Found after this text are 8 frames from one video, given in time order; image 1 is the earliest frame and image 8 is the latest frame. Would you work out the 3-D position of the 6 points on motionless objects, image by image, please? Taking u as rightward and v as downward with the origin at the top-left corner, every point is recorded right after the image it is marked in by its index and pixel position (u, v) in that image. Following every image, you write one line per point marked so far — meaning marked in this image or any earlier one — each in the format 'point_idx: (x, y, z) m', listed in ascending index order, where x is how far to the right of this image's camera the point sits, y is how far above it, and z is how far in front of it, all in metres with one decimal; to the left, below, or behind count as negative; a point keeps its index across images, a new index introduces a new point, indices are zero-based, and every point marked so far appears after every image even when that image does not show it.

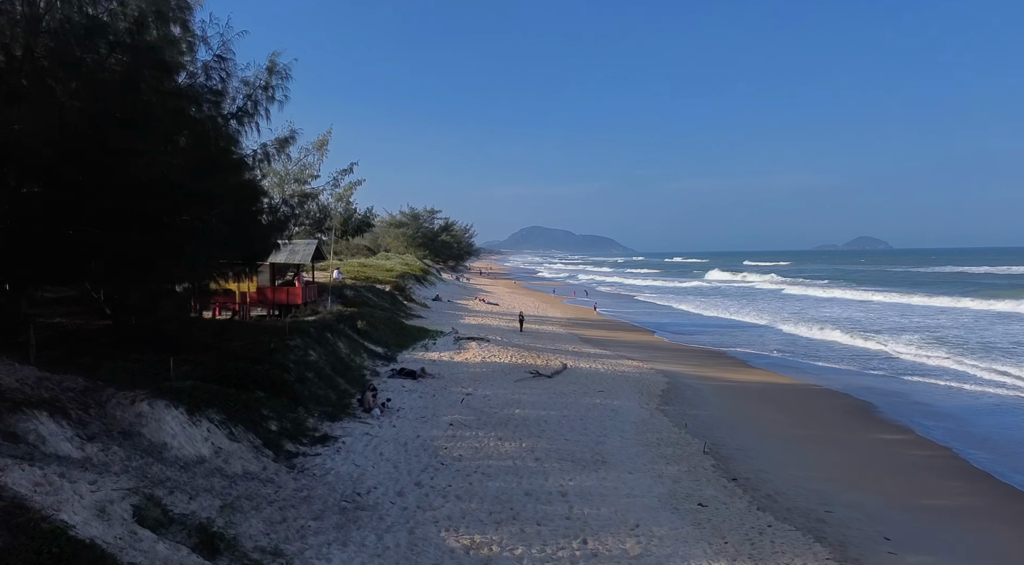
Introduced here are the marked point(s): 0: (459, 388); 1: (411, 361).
0: (-1.1, -2.2, +13.7) m
1: (-2.4, -1.9, +15.9) m
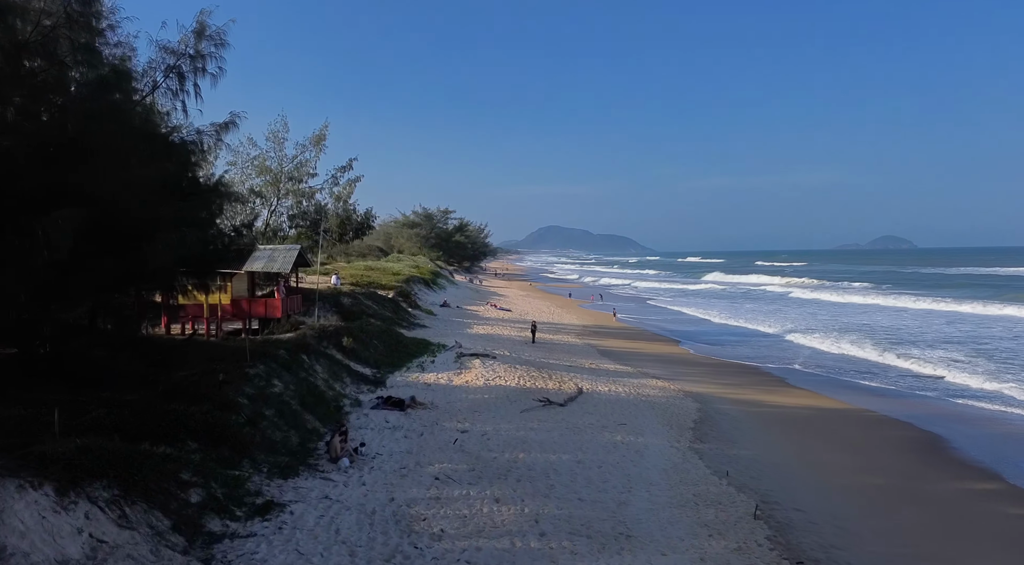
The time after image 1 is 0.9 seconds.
0: (-1.0, -2.5, +11.5) m
1: (-2.3, -2.2, +13.7) m
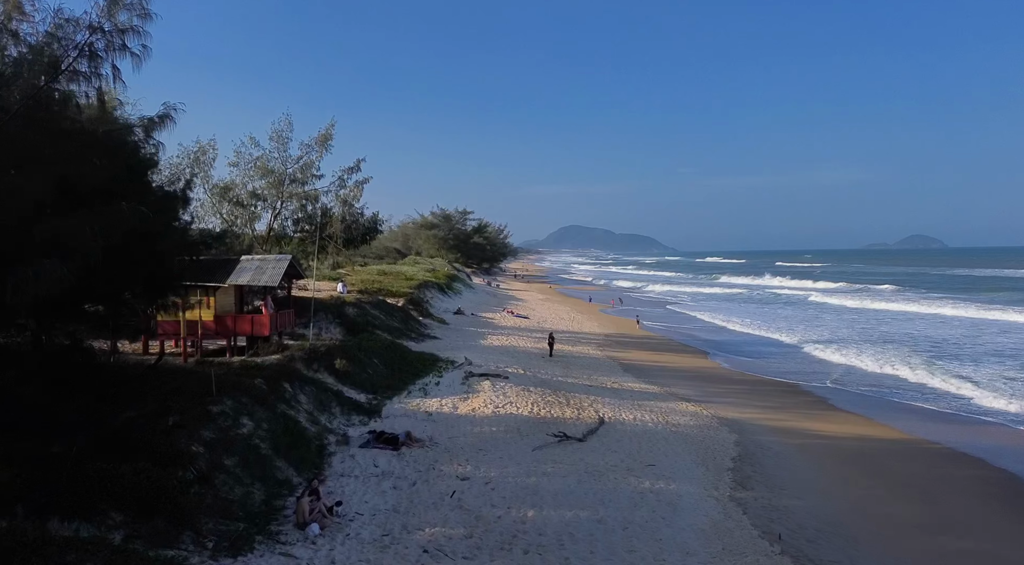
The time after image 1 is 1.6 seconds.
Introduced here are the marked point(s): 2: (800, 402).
0: (-0.9, -2.8, +9.9) m
1: (-2.1, -2.5, +12.2) m
2: (+8.0, -3.3, +18.2) m
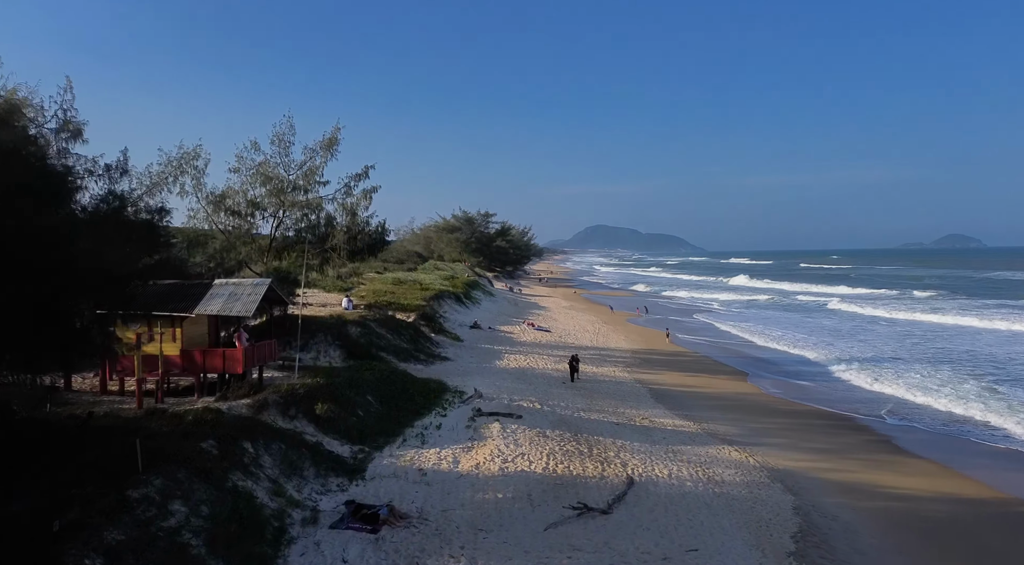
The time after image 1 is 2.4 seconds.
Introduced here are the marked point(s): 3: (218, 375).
0: (-0.8, -3.3, +7.8) m
1: (-1.9, -3.0, +10.1) m
2: (+8.4, -3.8, +15.8) m
3: (-5.5, -1.7, +12.2) m
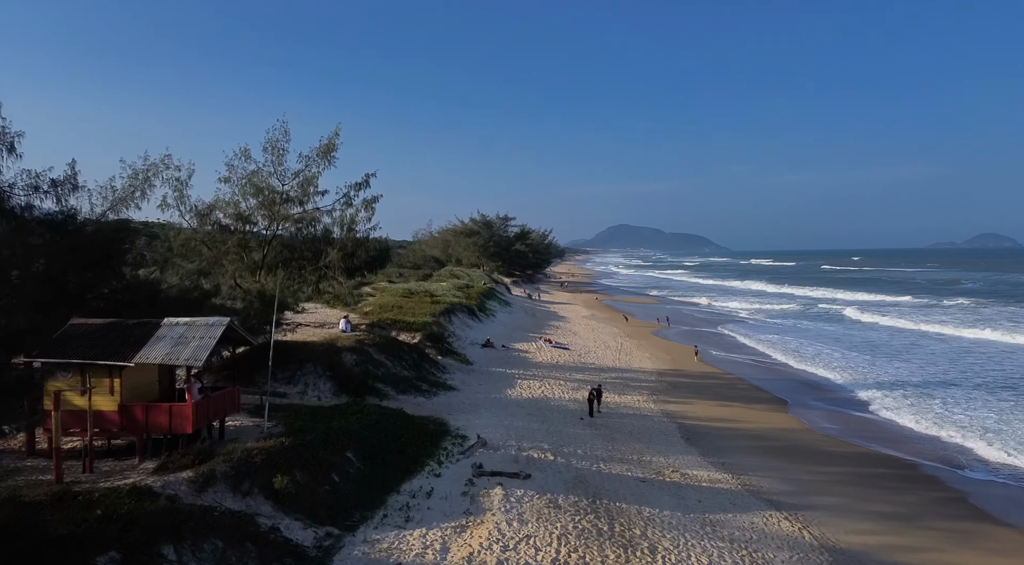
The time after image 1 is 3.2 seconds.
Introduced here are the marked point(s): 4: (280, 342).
0: (-0.9, -4.0, +5.7) m
1: (-1.9, -3.7, +8.0) m
2: (+8.5, -4.5, +13.4) m
3: (-5.4, -2.4, +10.2) m
4: (-6.5, -1.7, +18.3) m
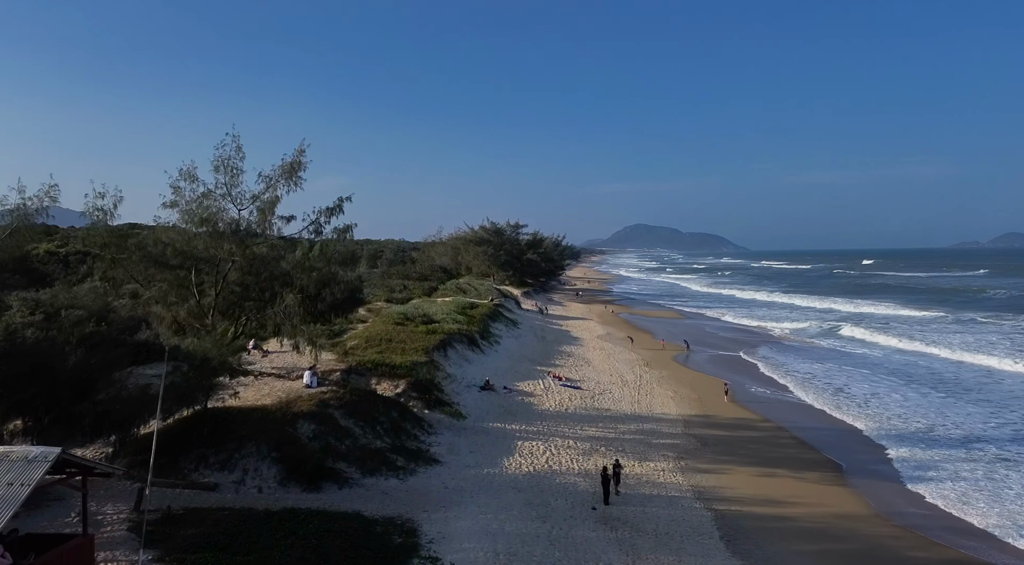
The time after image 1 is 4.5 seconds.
0: (-1.3, -5.2, +2.1) m
1: (-2.3, -4.9, +4.4) m
2: (+8.3, -5.7, +9.5) m
3: (-5.7, -3.6, +6.7) m
4: (-6.6, -2.9, +14.8) m
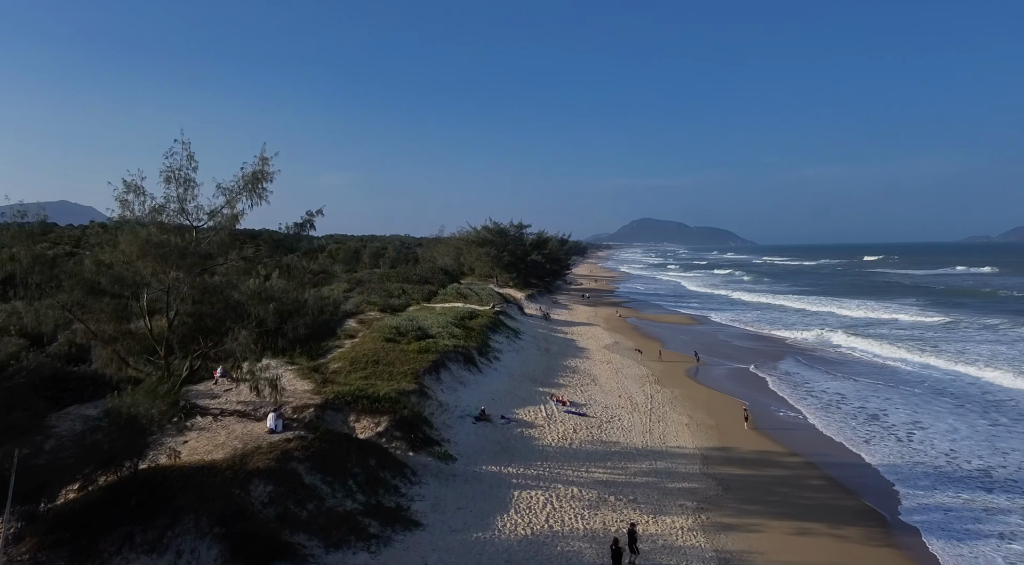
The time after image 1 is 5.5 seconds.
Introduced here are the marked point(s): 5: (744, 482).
0: (-1.6, -6.0, -0.3) m
1: (-2.6, -5.7, +2.1) m
2: (+8.1, -6.4, +7.1) m
3: (-5.9, -4.3, +4.4) m
4: (-6.8, -3.6, +12.5) m
5: (+6.8, -5.7, +19.1) m
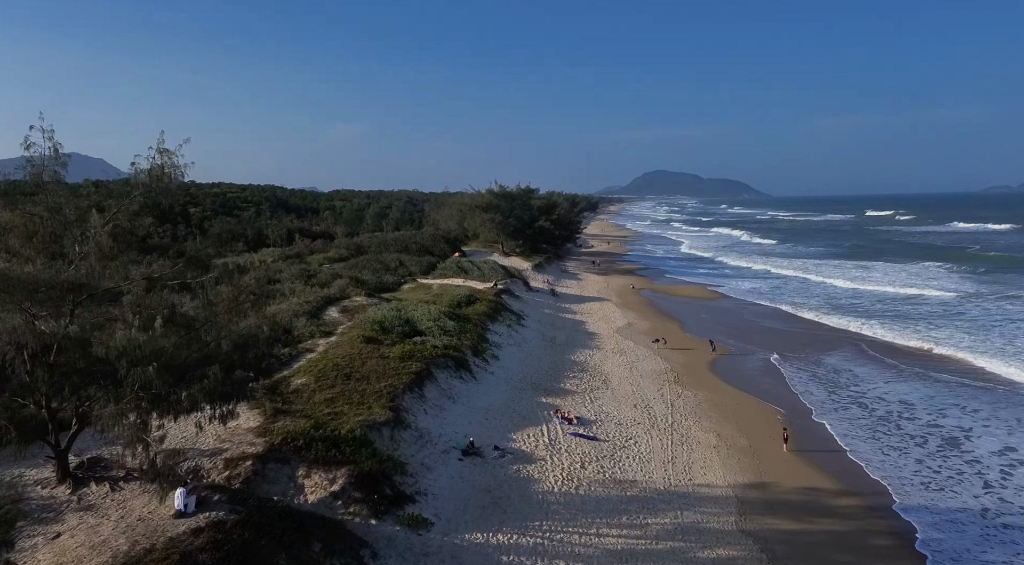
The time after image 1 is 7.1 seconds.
0: (-2.1, -7.6, -3.8) m
1: (-3.0, -7.2, -1.5) m
2: (+7.7, -7.6, +3.4) m
3: (-6.4, -5.7, +0.8) m
4: (-7.1, -4.4, +8.8) m
5: (+6.6, -6.0, +15.3) m
